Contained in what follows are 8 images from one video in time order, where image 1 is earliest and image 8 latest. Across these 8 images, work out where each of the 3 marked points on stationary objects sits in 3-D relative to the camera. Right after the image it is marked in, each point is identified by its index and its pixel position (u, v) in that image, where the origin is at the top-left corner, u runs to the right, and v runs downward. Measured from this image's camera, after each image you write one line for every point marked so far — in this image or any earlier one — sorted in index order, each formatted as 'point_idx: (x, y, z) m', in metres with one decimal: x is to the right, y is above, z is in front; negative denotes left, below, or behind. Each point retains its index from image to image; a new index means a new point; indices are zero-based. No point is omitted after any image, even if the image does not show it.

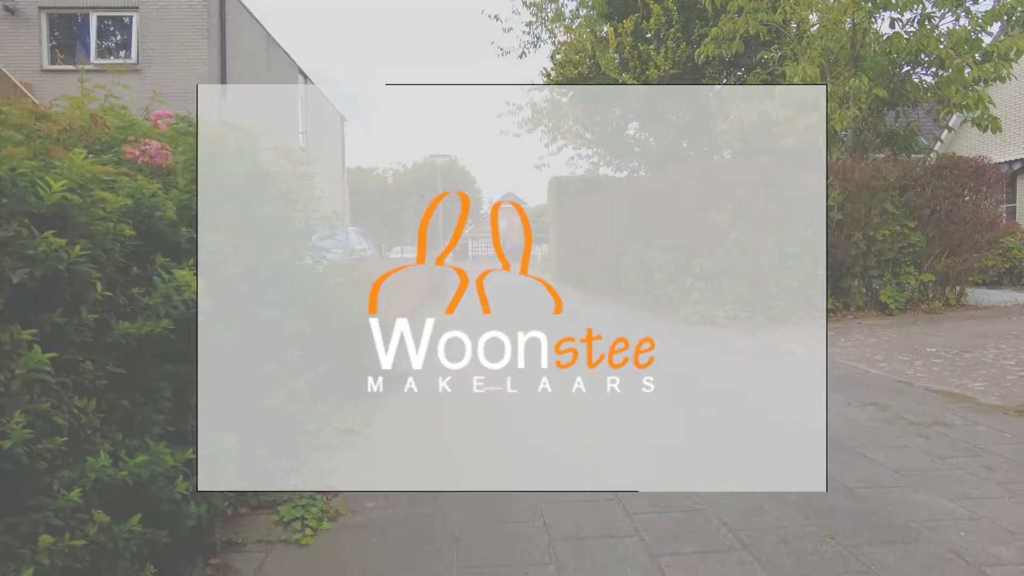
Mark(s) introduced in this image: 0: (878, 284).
0: (+5.9, +0.1, +10.3) m
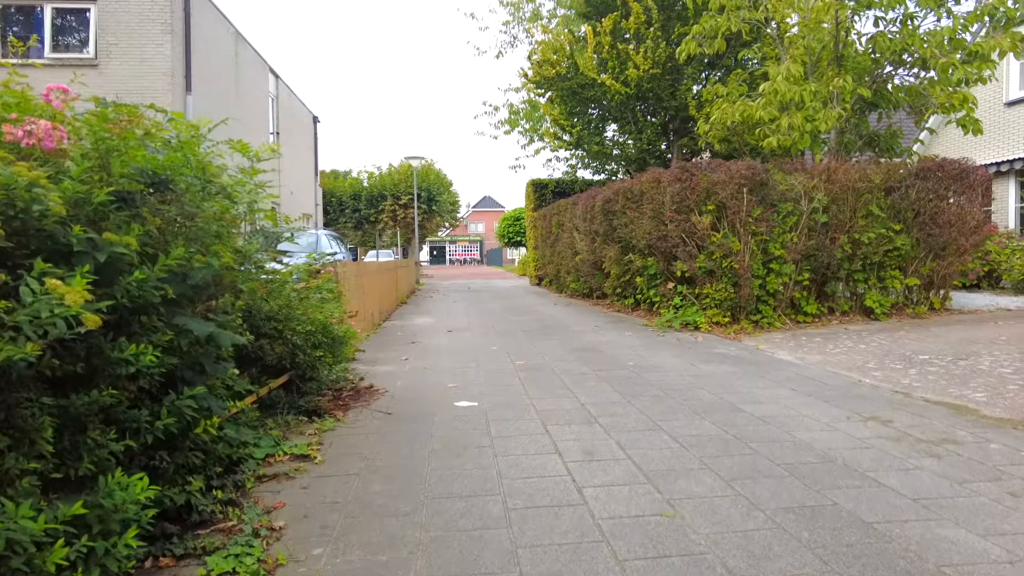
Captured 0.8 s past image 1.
0: (+5.5, 0.0, +10.1) m
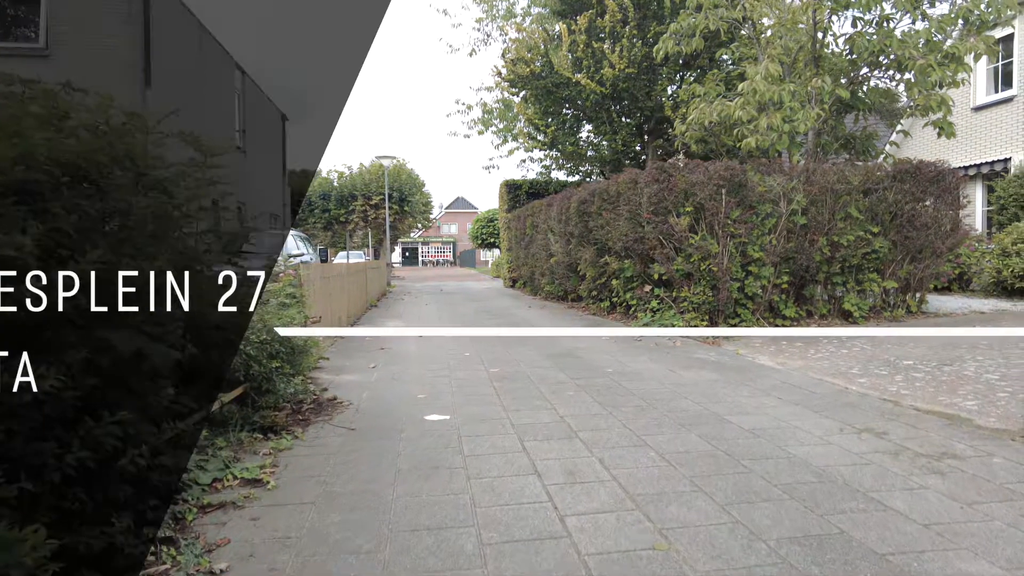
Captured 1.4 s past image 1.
0: (+5.1, 0.0, +10.0) m
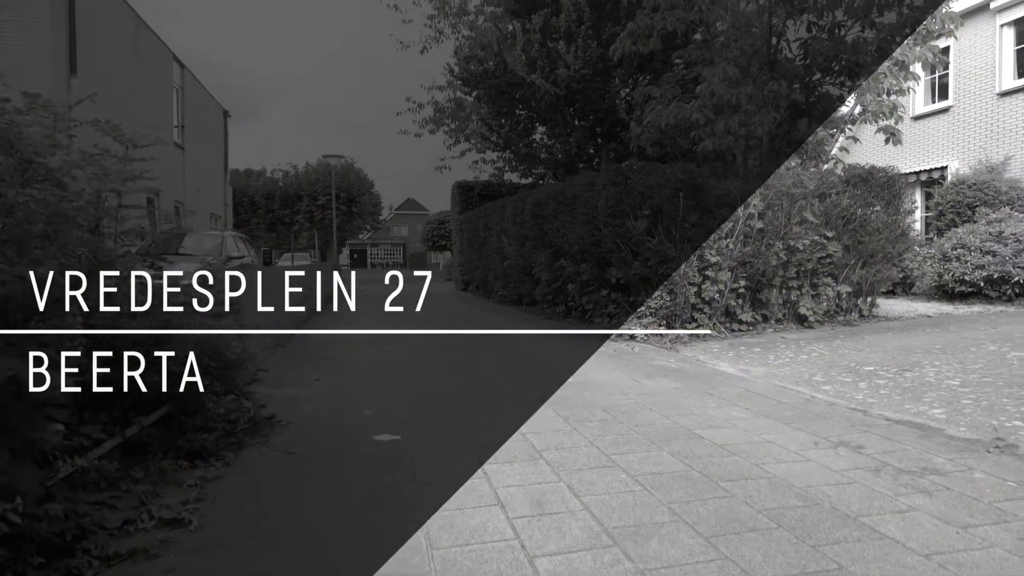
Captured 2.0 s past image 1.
0: (+4.4, -0.1, +10.0) m
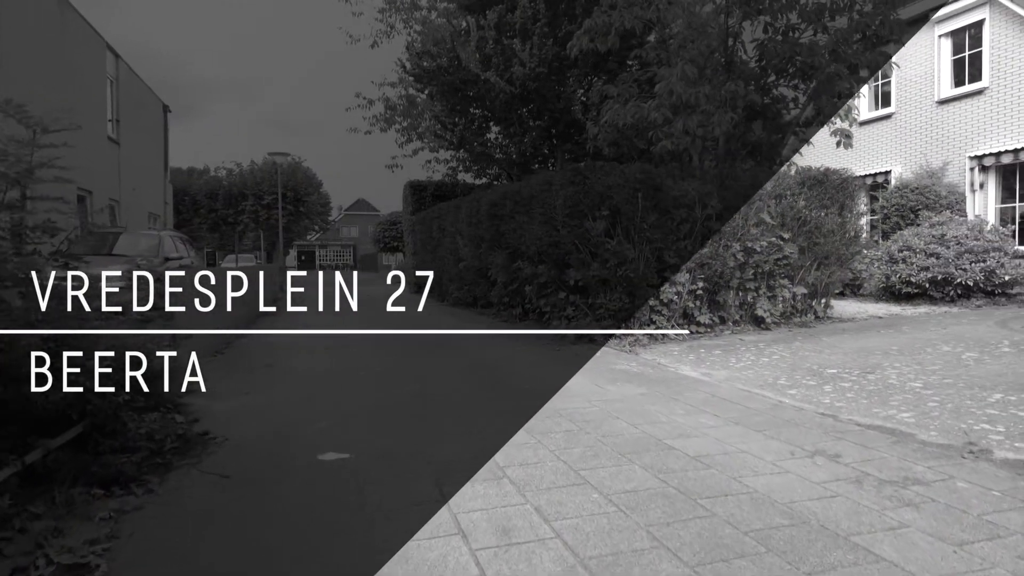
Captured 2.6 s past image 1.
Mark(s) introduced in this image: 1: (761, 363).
0: (+3.7, -0.1, +9.9) m
1: (+2.9, -0.9, +7.4) m
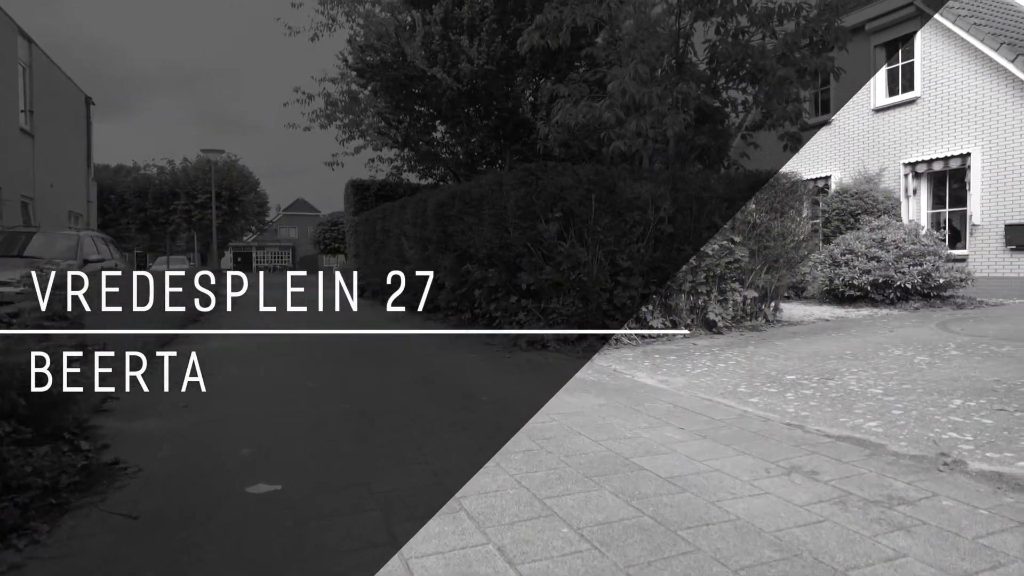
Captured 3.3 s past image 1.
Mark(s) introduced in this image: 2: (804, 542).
0: (+3.0, -0.2, +9.8) m
1: (+2.3, -0.9, +7.2) m
2: (+1.3, -1.1, +2.8) m
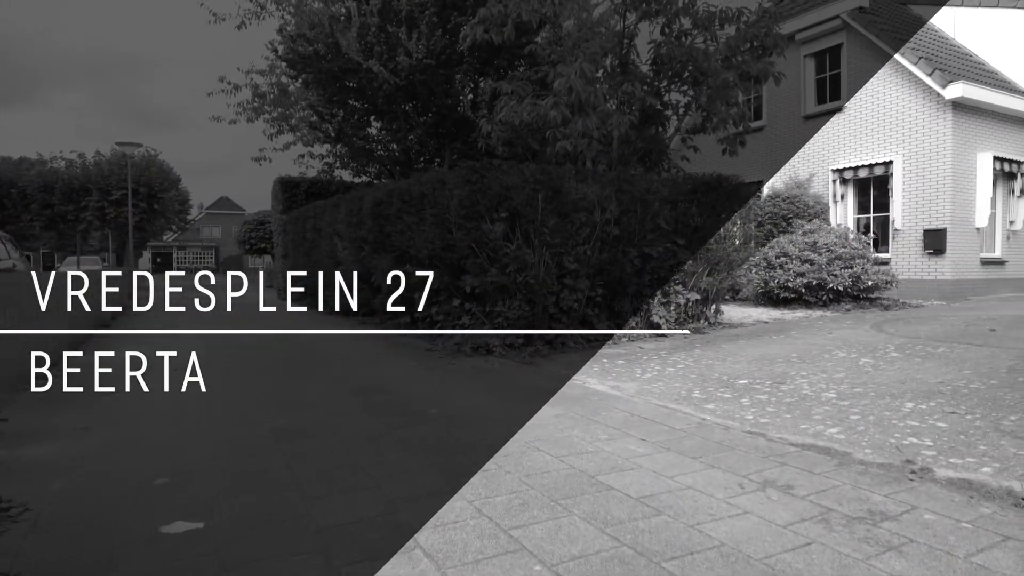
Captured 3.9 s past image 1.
0: (+2.1, -0.2, +9.7) m
1: (+1.7, -0.9, +7.1) m
2: (+1.1, -1.1, +2.6) m
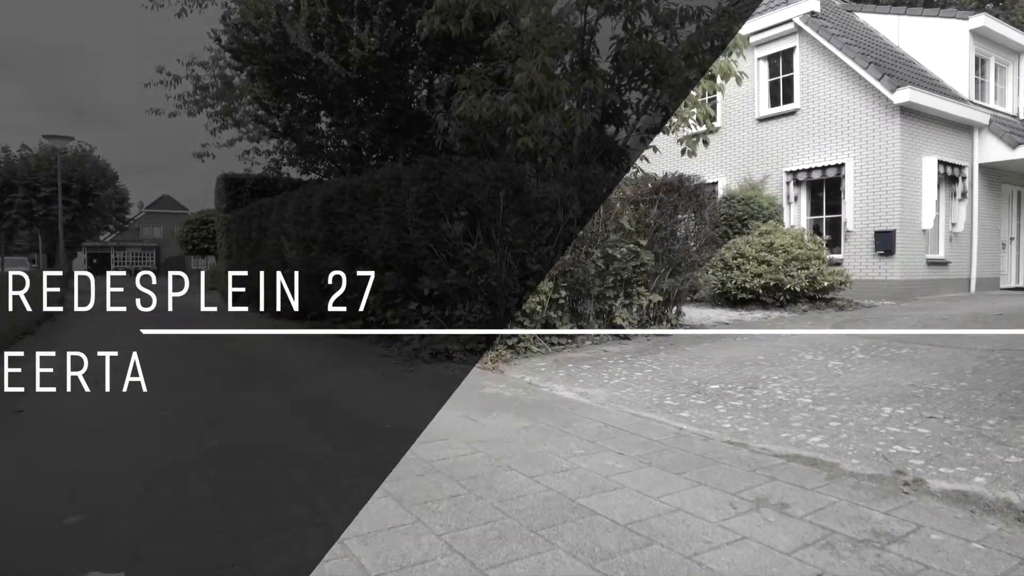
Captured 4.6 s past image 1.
0: (+1.5, -0.3, +9.5) m
1: (+1.3, -1.0, +6.8) m
2: (+1.1, -1.1, +2.3) m
